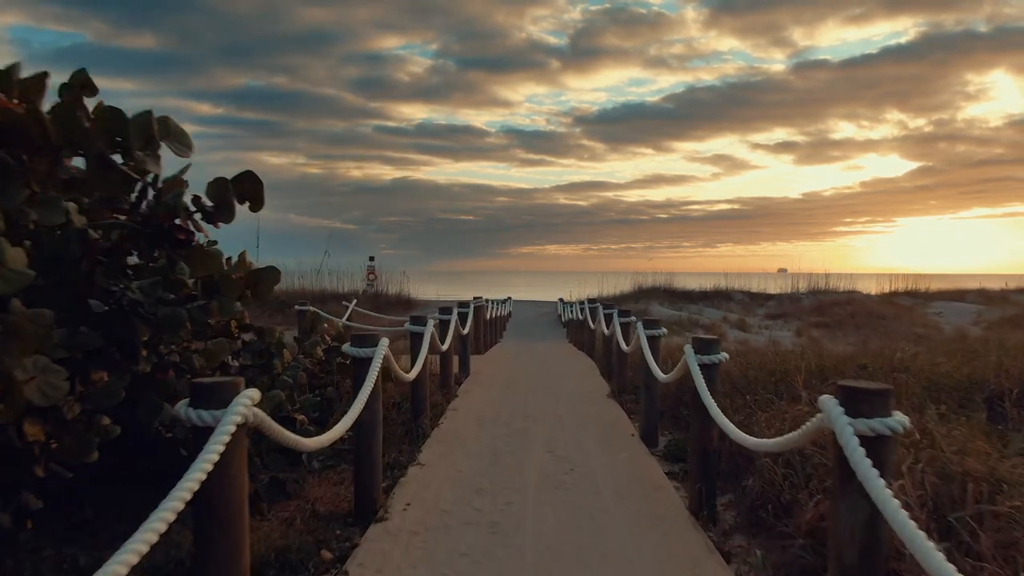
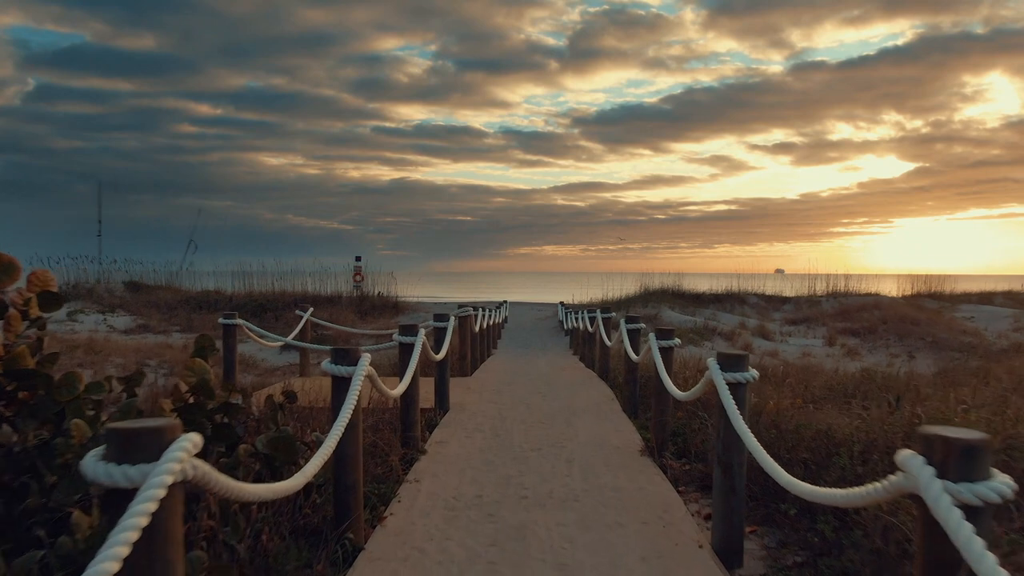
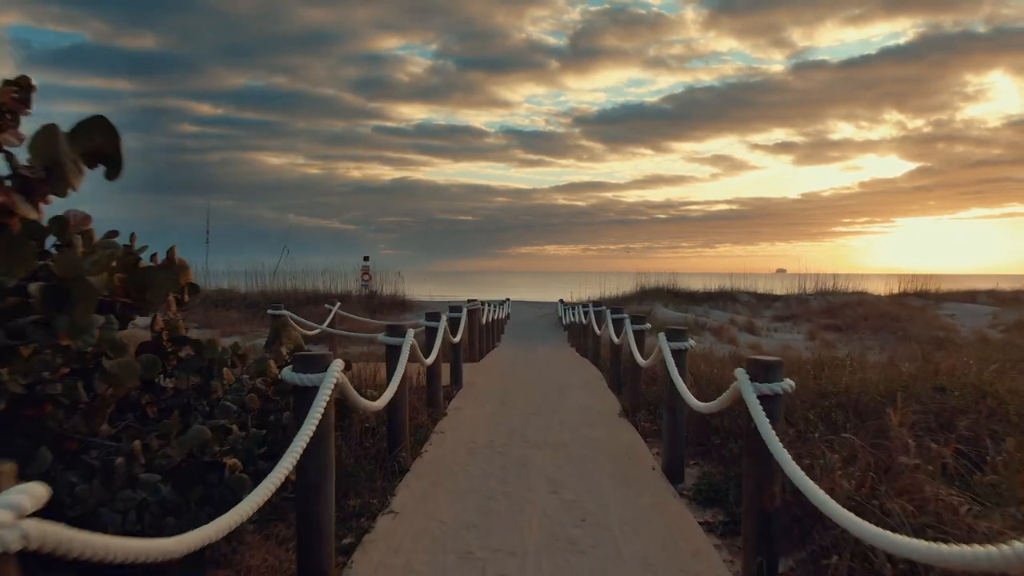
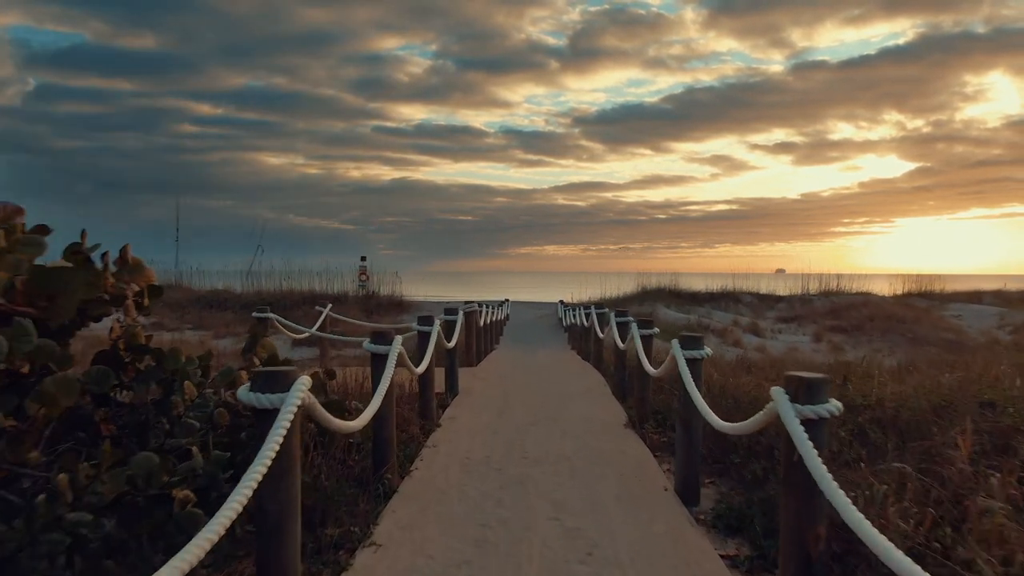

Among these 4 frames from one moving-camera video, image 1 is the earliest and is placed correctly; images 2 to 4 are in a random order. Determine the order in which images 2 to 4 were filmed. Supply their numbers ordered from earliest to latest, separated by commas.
3, 4, 2
